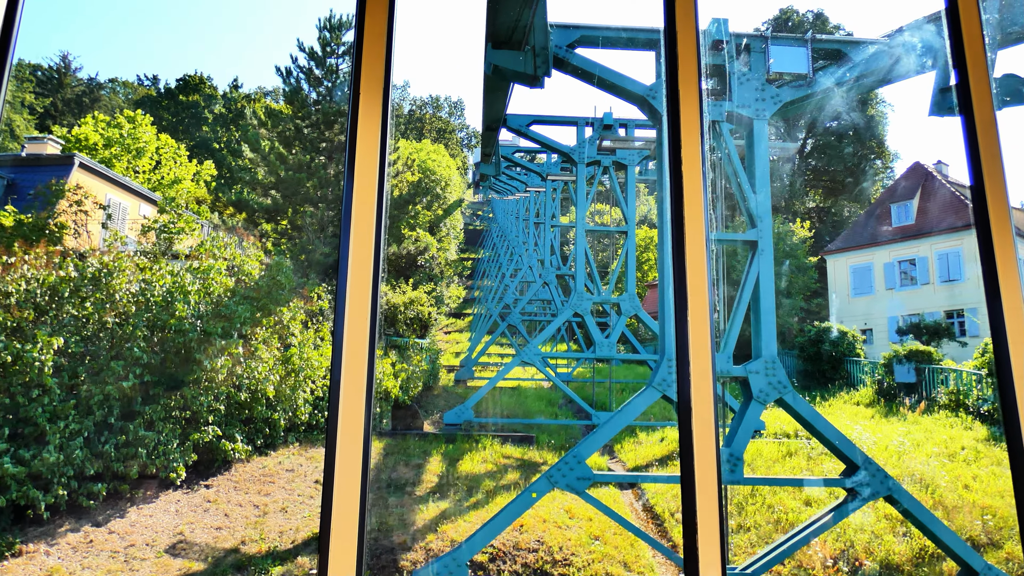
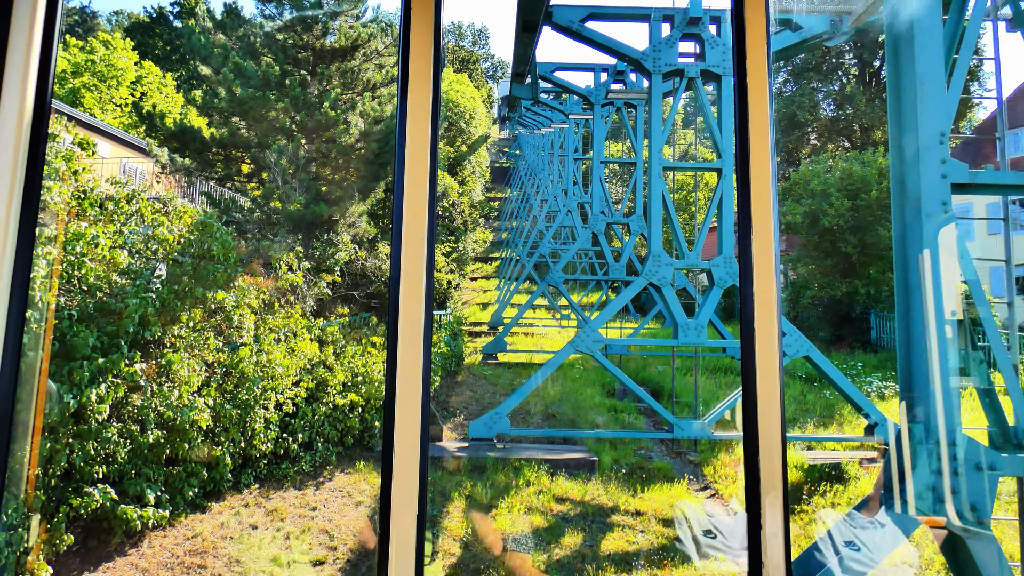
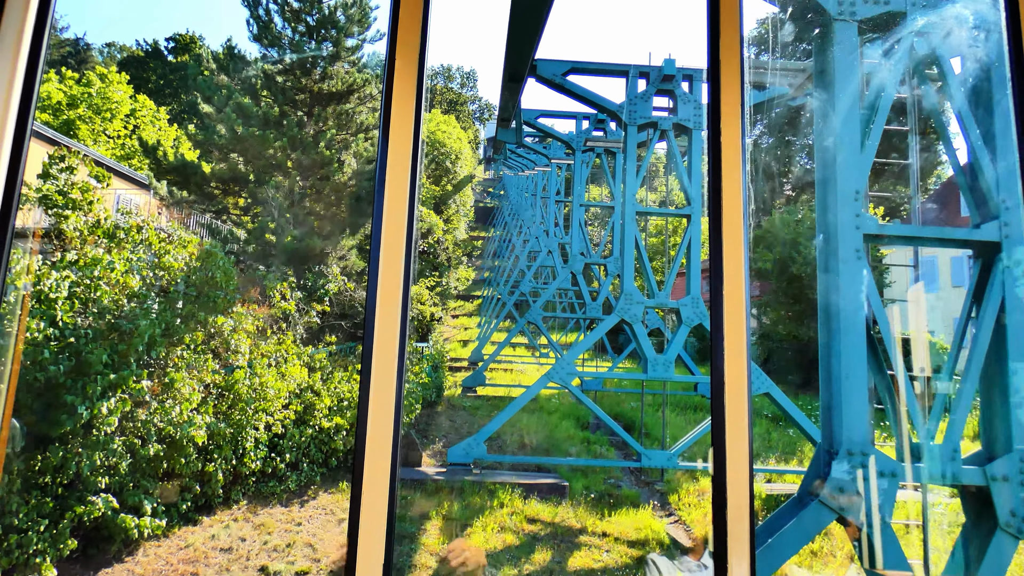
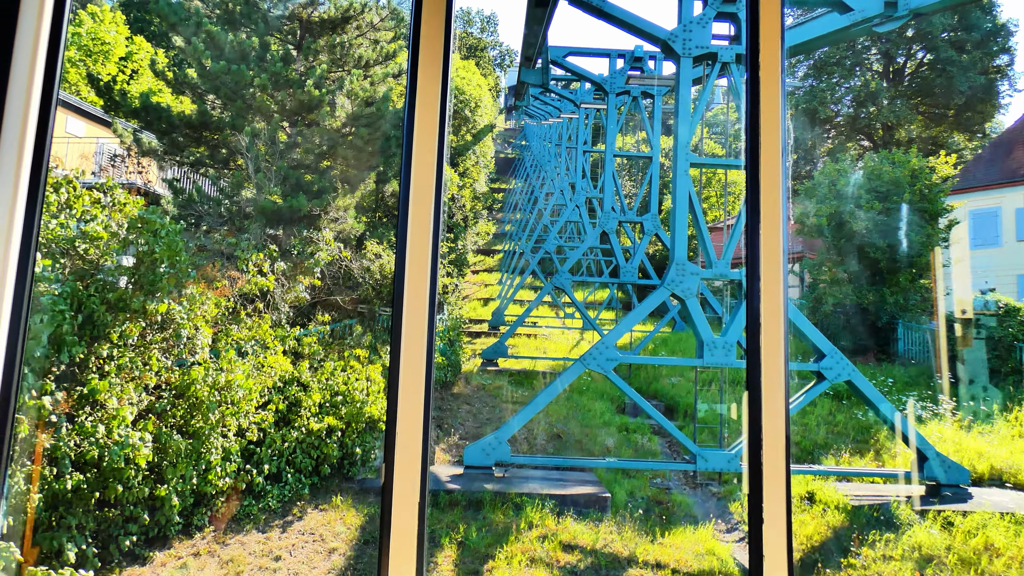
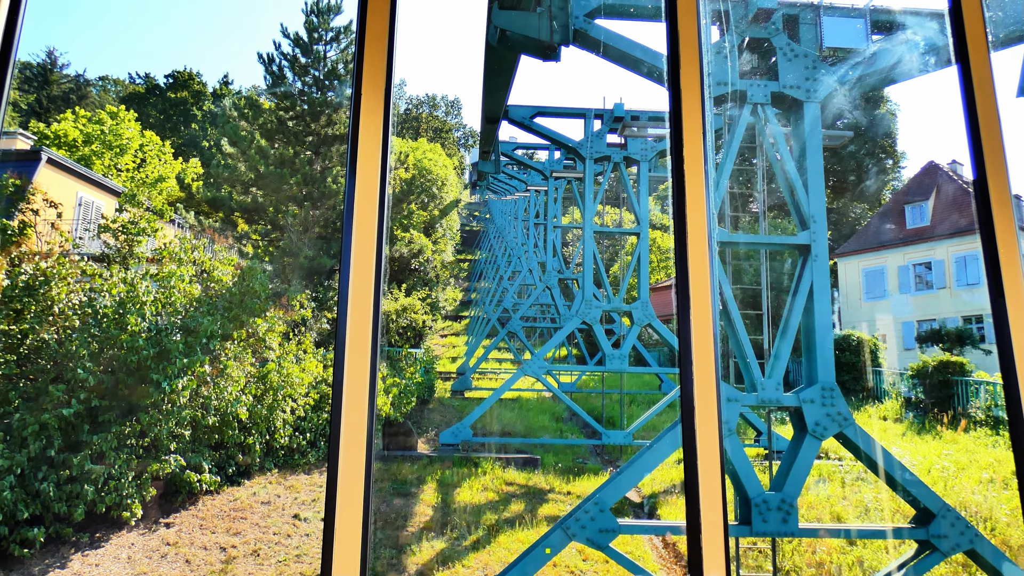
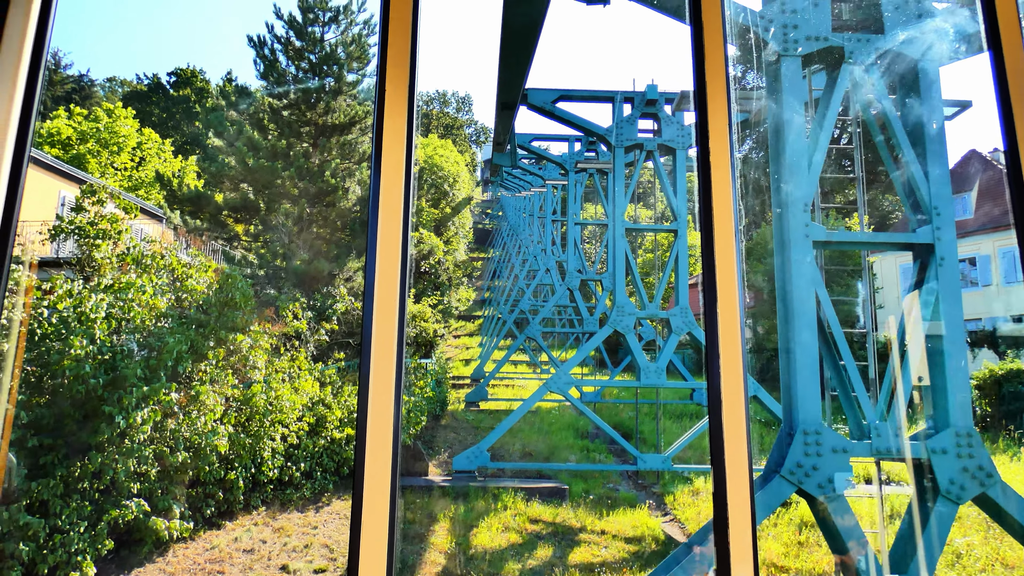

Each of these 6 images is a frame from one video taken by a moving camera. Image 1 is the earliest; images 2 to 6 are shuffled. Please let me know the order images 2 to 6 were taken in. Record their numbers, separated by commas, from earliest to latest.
5, 6, 3, 2, 4
